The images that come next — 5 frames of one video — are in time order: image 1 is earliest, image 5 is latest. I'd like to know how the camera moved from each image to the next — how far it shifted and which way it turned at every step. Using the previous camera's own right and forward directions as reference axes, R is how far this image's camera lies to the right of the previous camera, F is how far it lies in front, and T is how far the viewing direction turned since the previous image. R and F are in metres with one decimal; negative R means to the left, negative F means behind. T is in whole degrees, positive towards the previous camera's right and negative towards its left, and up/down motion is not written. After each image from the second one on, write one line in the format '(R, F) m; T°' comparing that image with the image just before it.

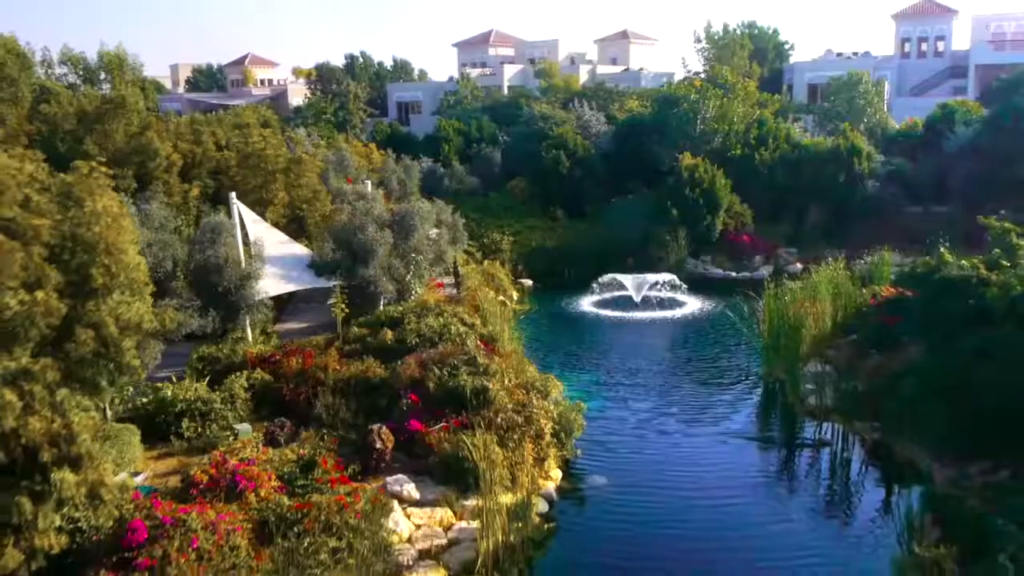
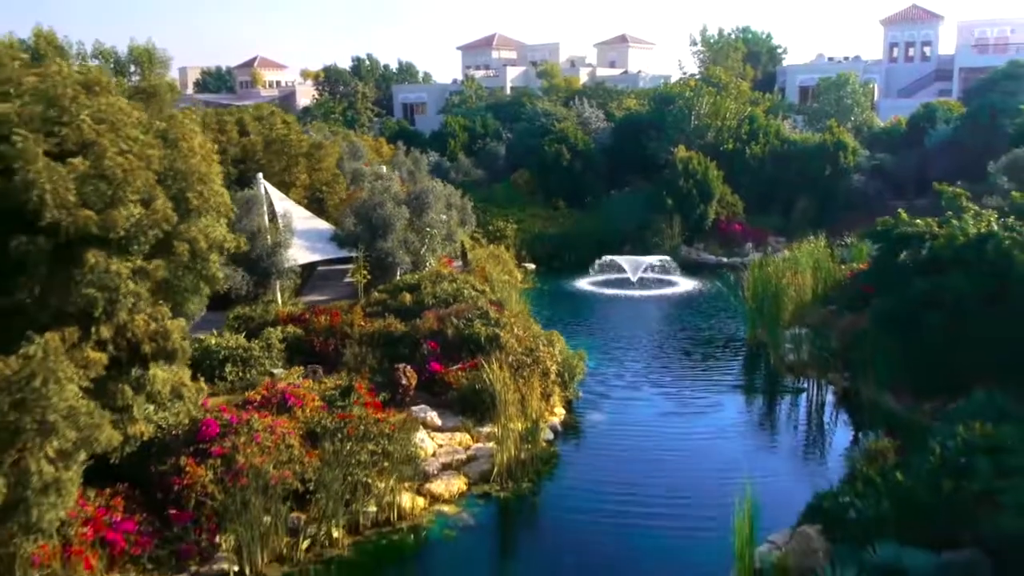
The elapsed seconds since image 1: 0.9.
(-0.1, -1.3) m; 0°
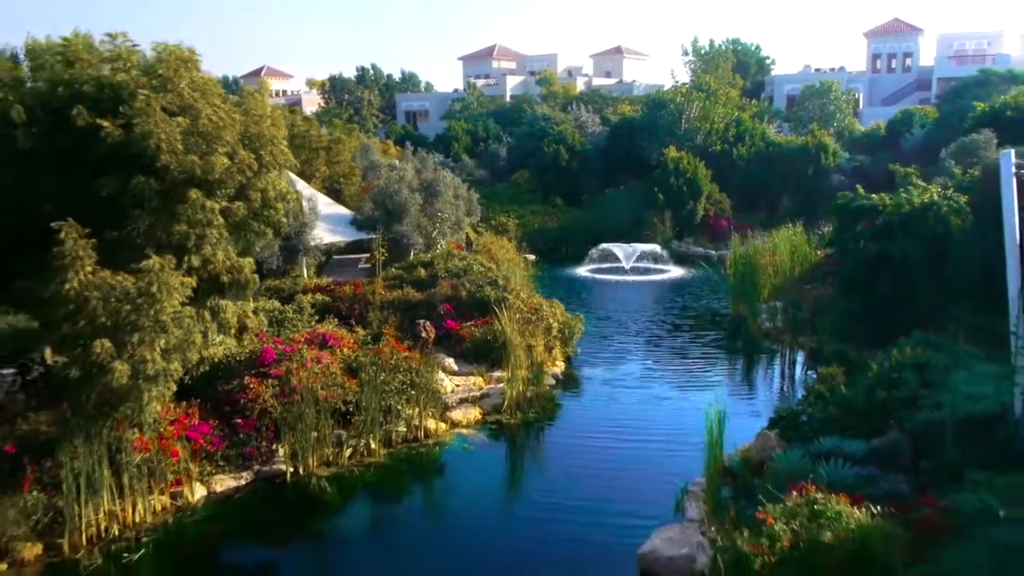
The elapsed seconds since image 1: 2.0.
(-0.1, -1.5) m; 0°
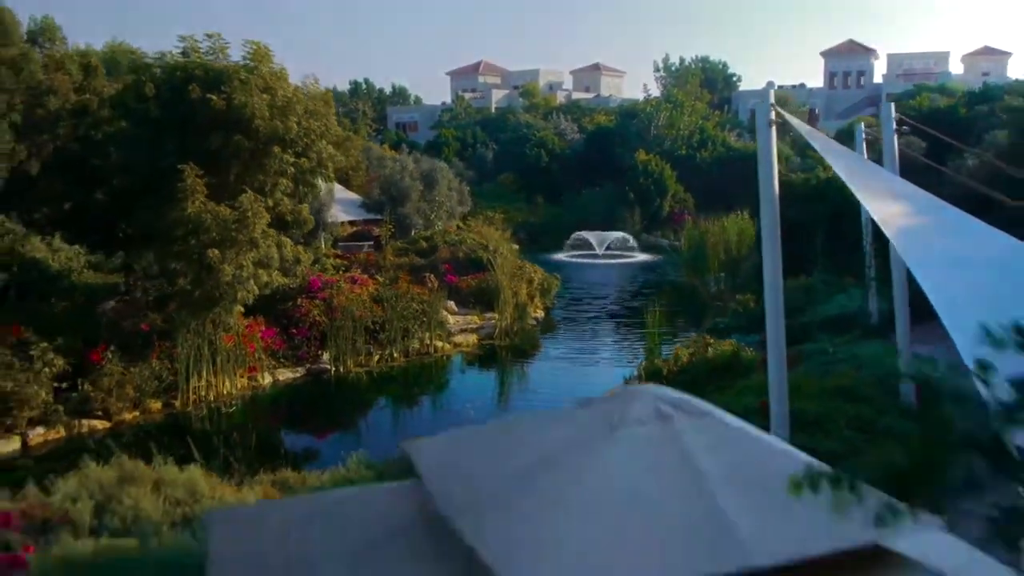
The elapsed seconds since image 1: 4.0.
(-0.1, -2.8) m; +1°
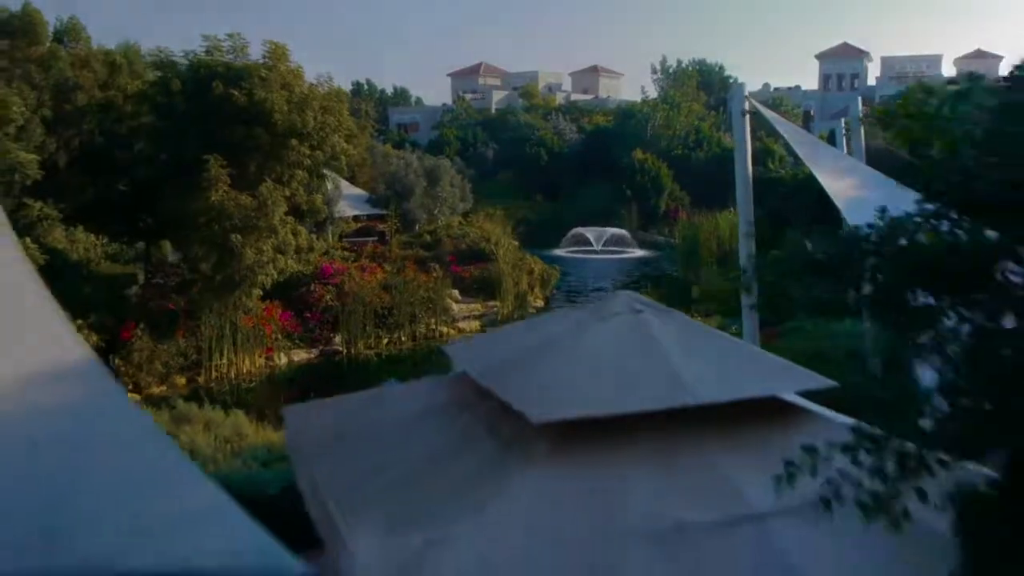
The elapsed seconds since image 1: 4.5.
(0.0, -0.7) m; 0°
